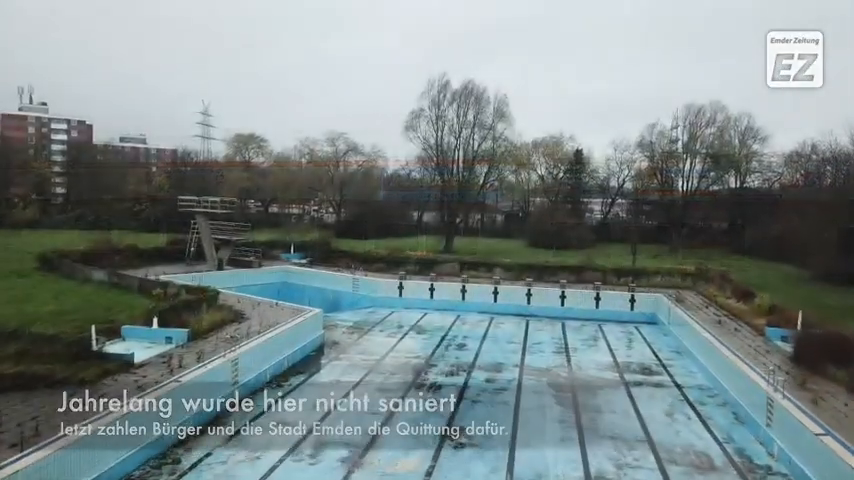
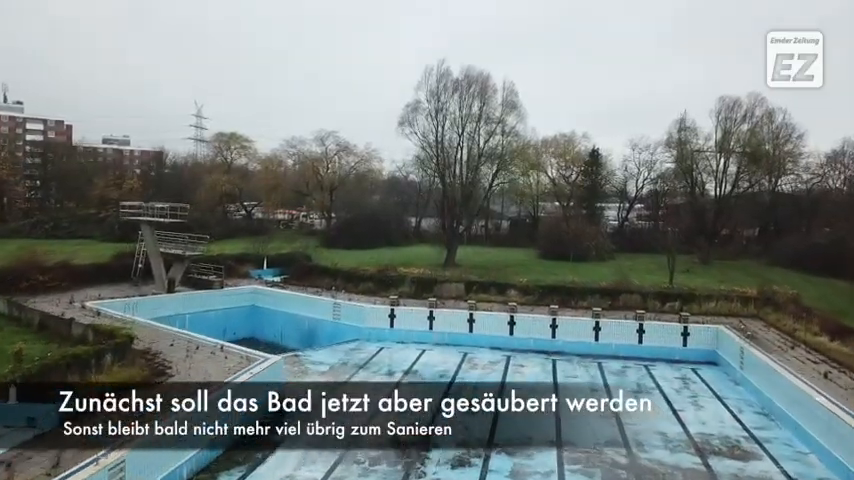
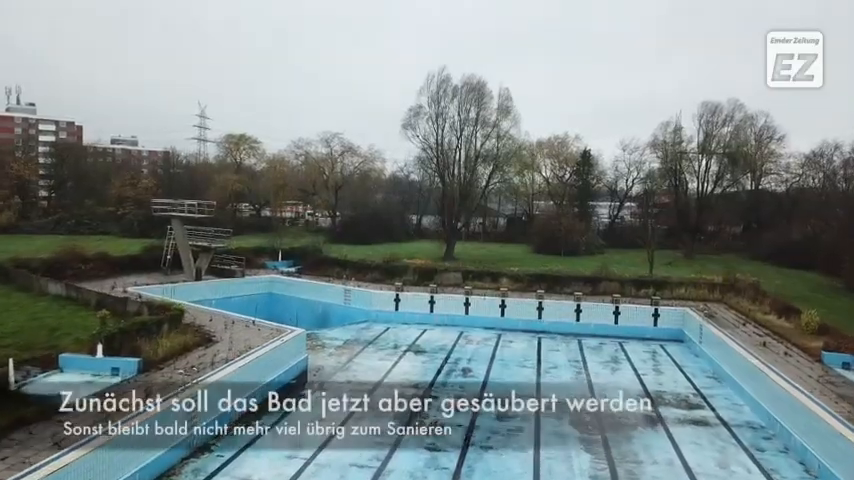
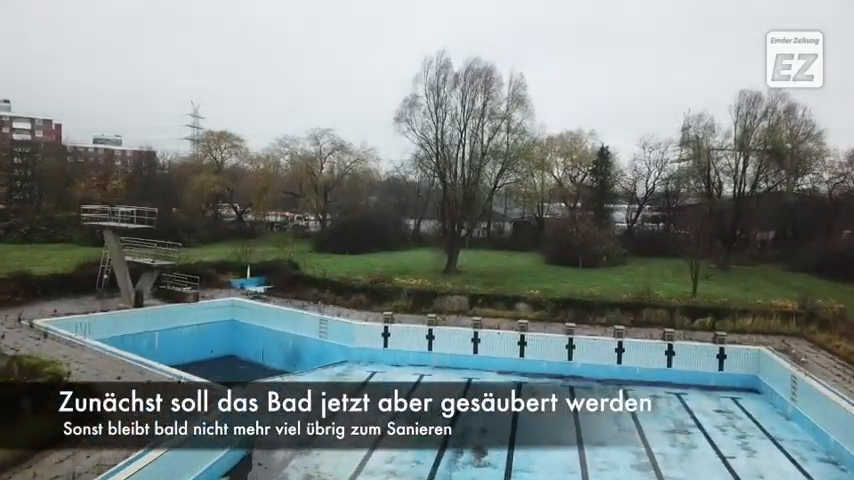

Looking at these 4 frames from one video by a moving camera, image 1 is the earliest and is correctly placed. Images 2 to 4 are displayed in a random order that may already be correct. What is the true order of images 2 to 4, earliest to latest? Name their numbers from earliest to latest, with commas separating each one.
3, 2, 4
